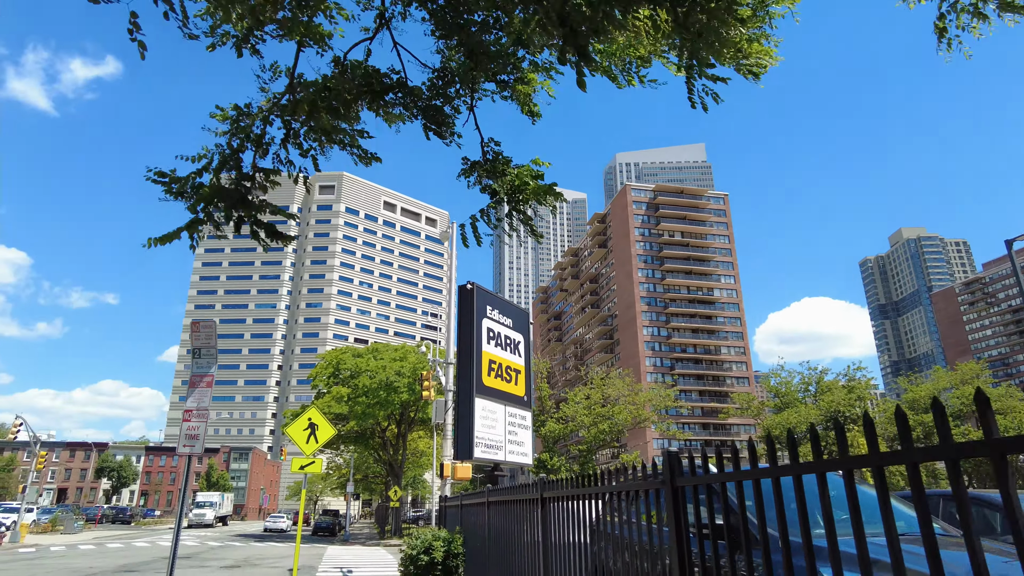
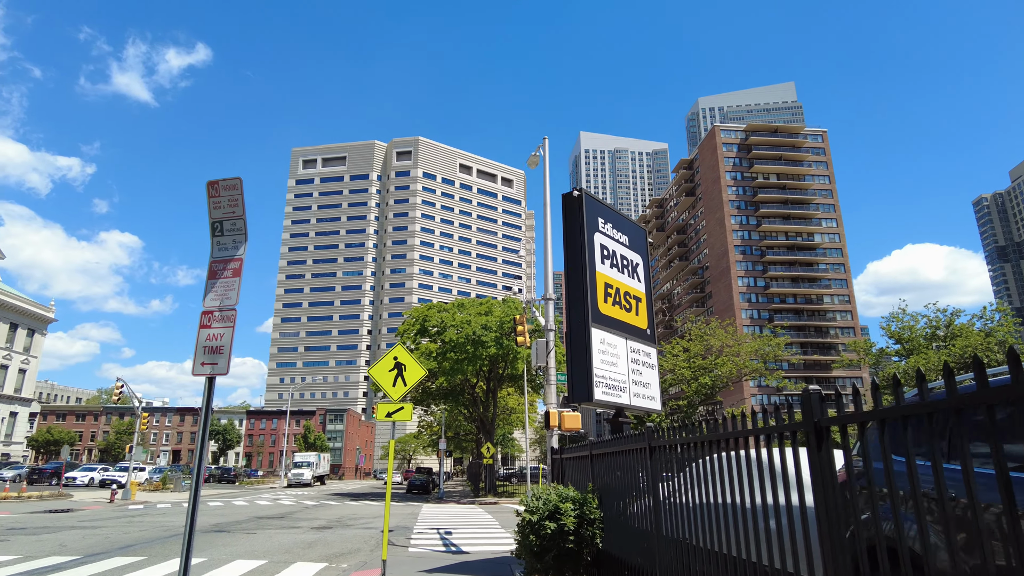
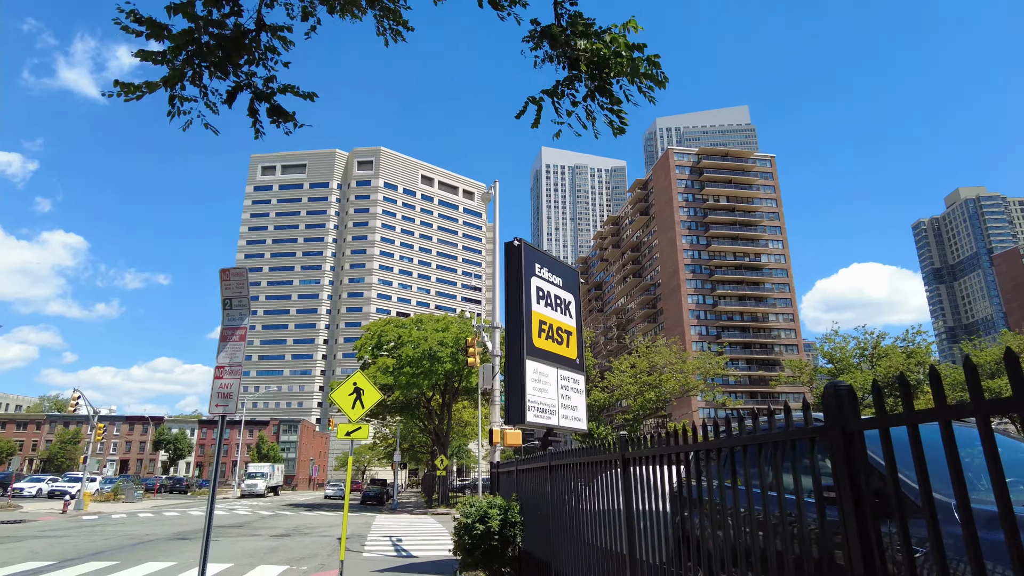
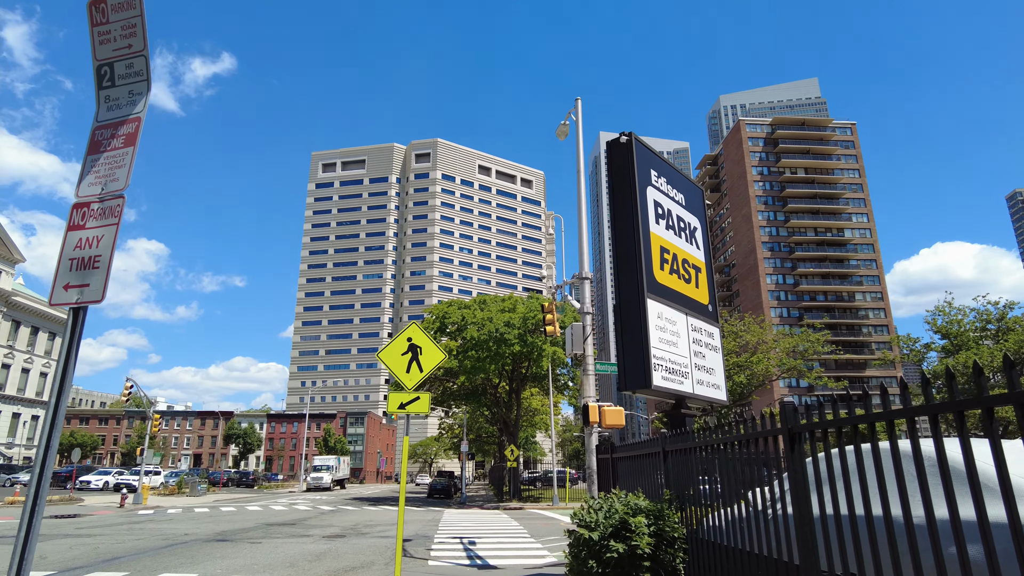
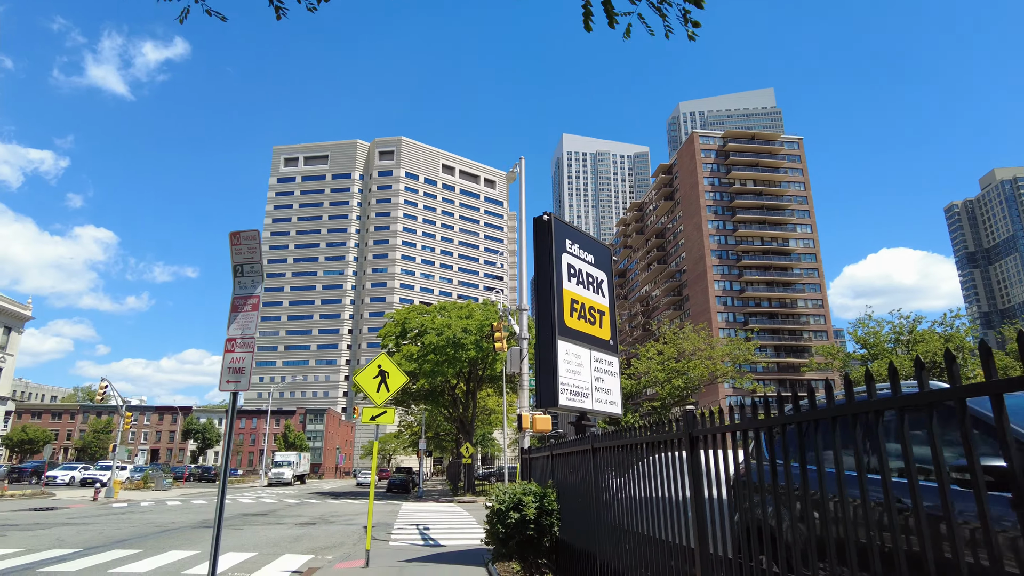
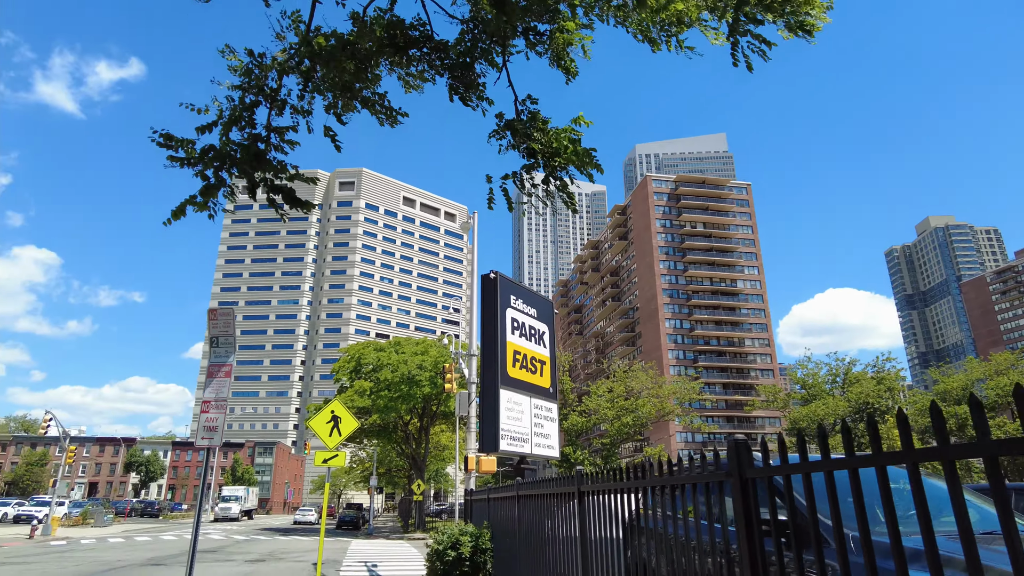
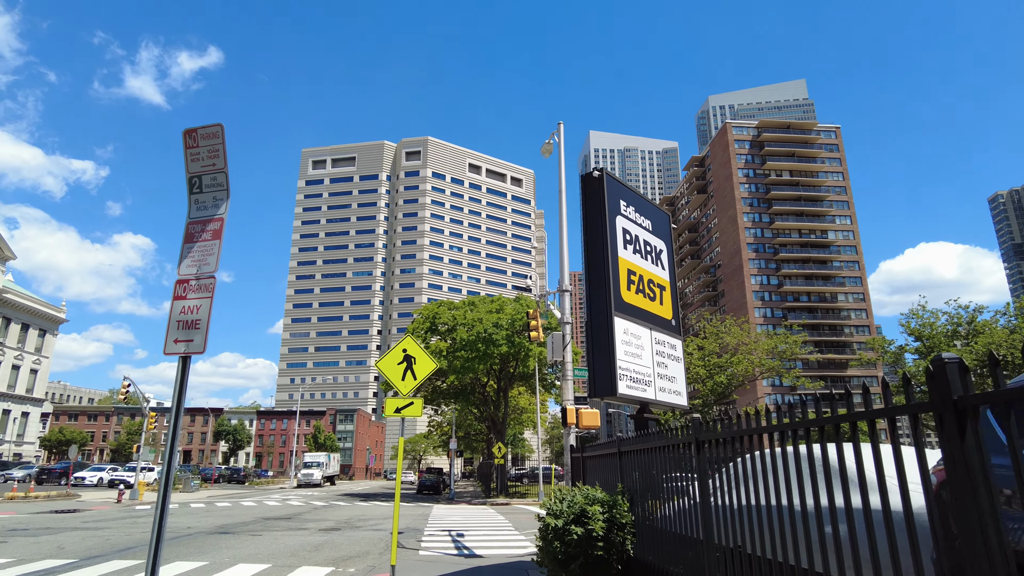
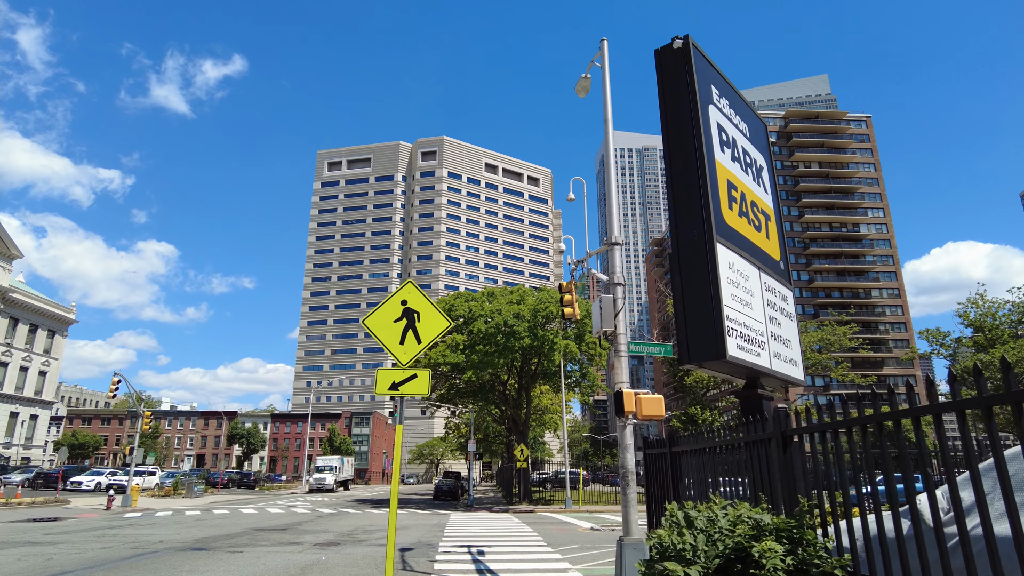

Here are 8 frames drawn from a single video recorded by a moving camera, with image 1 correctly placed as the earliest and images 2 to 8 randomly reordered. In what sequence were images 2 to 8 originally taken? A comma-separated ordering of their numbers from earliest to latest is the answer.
6, 3, 5, 2, 7, 4, 8
